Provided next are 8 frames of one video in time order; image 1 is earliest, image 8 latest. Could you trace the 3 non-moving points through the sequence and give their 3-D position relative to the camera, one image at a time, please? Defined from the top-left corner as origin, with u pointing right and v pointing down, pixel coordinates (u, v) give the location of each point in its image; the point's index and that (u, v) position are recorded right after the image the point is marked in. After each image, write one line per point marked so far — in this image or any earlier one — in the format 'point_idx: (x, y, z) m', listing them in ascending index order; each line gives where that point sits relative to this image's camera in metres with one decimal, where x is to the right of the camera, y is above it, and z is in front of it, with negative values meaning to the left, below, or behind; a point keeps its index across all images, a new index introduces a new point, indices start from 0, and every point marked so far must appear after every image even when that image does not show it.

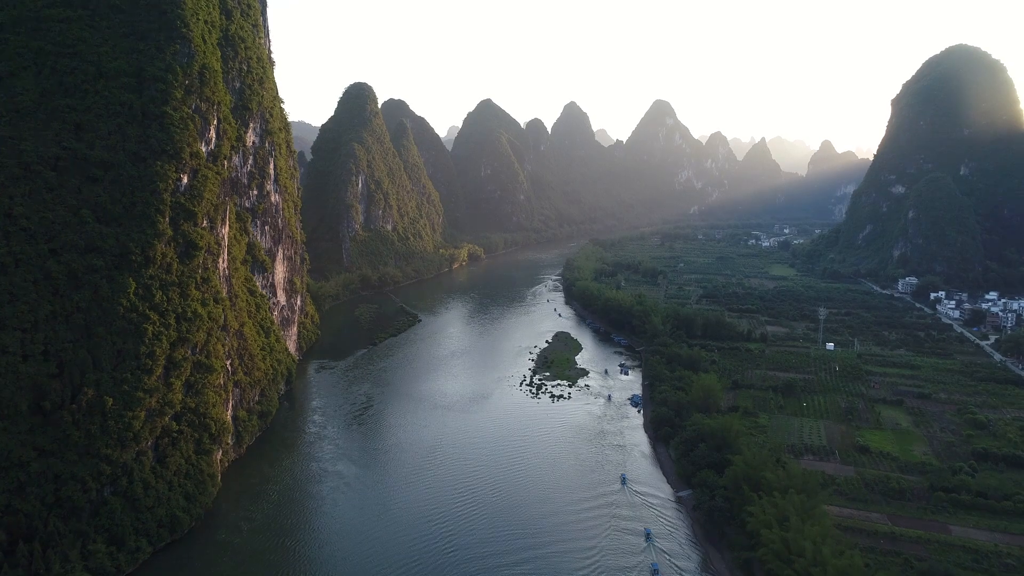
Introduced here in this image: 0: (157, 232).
0: (-9.2, +1.4, +18.3) m
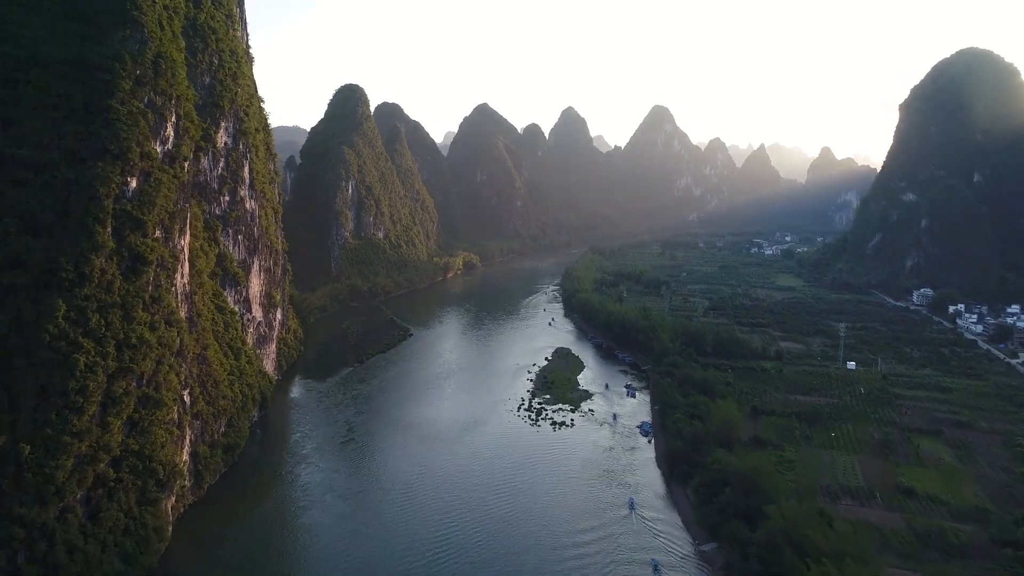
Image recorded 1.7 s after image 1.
0: (-9.2, +1.0, +15.7) m
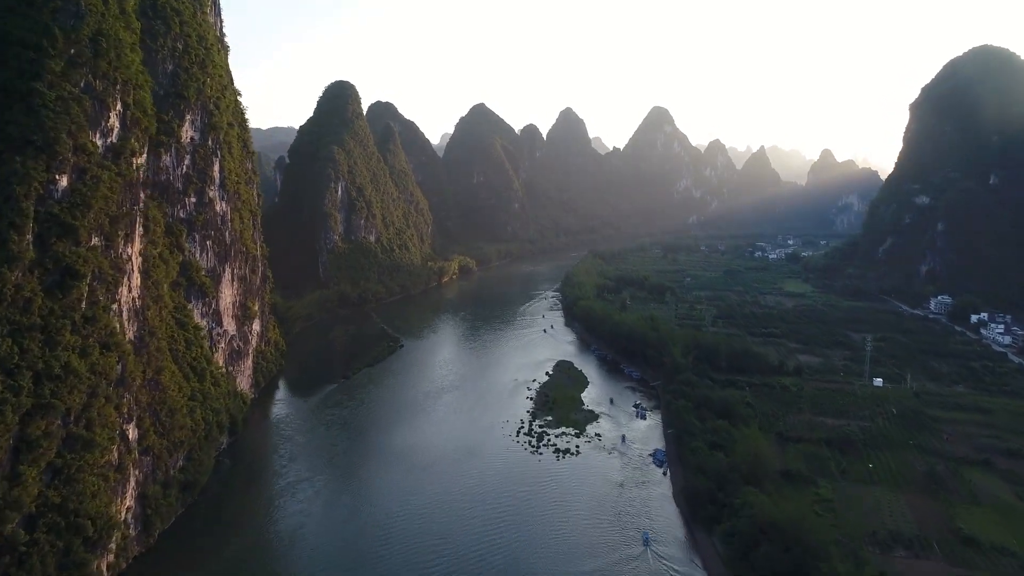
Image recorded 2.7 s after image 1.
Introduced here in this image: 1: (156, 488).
0: (-9.2, +0.6, +13.0) m
1: (-8.7, -4.9, +17.3) m
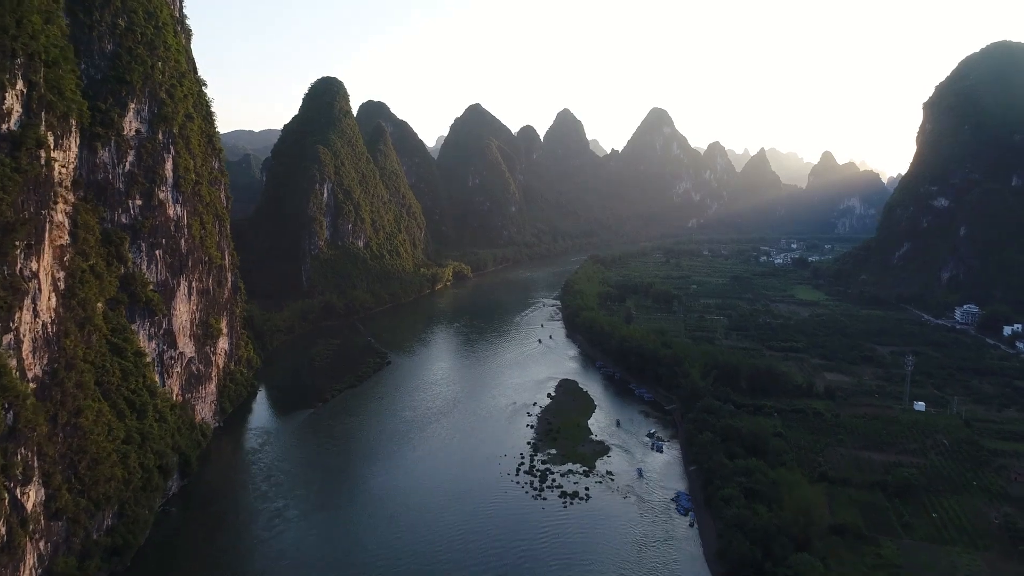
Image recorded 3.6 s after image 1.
0: (-9.2, +0.2, +9.6) m
1: (-8.7, -5.3, +13.9) m
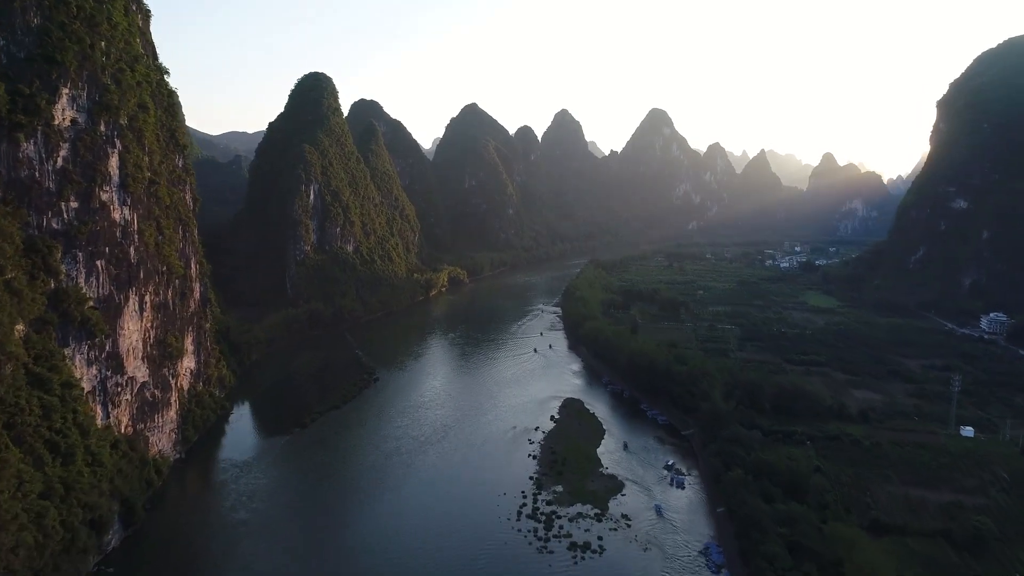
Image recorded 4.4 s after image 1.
0: (-9.1, -0.2, +6.7) m
1: (-8.6, -5.7, +10.9) m
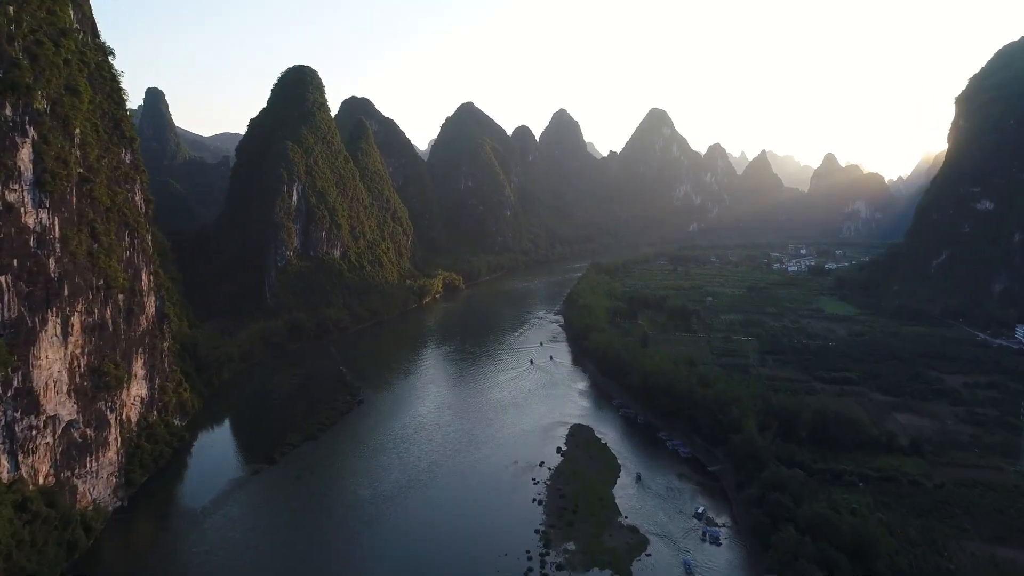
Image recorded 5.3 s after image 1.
0: (-9.0, -0.6, +3.2) m
1: (-8.5, -6.1, +7.5) m
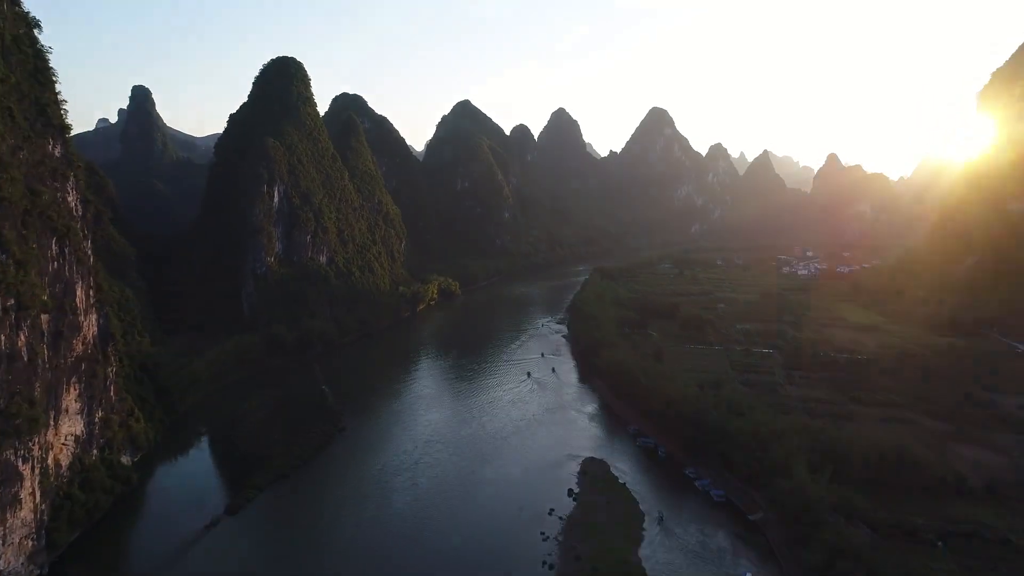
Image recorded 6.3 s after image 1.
0: (-8.8, -1.0, -0.3) m
1: (-8.3, -6.6, +3.9) m
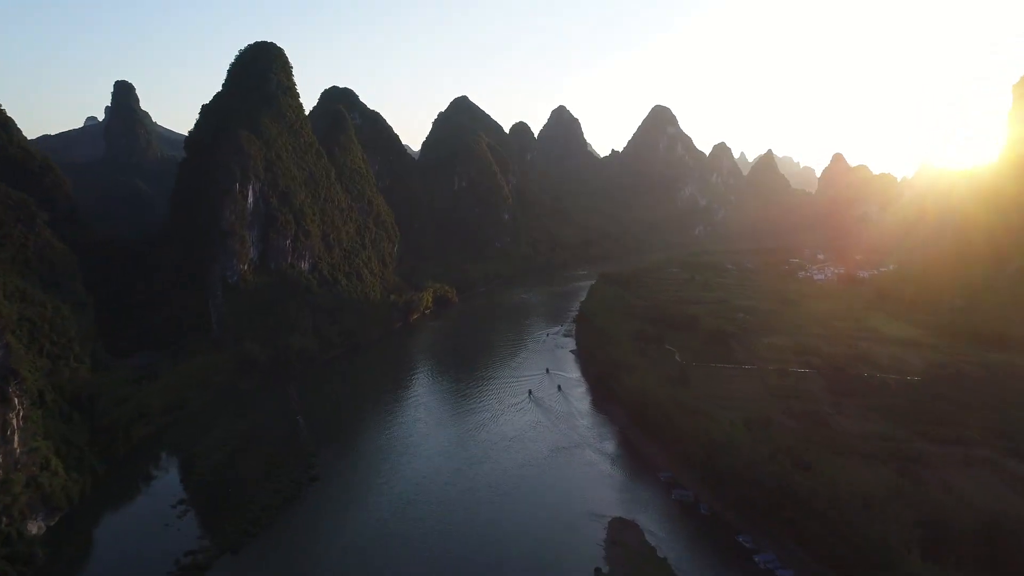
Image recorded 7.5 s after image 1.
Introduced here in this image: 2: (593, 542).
0: (-8.5, -1.6, -4.8) m
1: (-8.0, -7.1, -0.5) m
2: (+1.7, -6.5, +17.0) m
